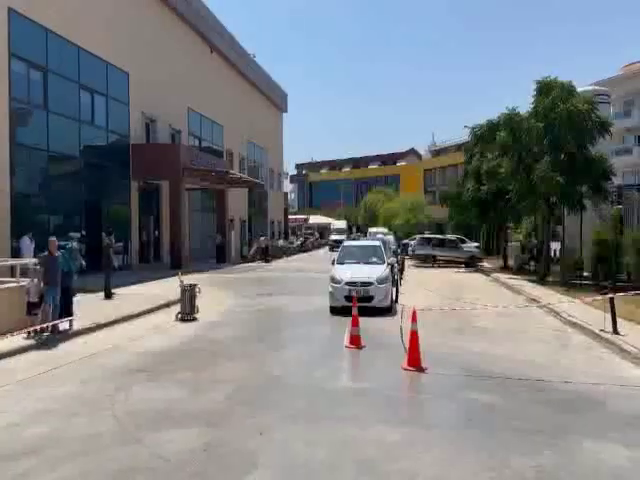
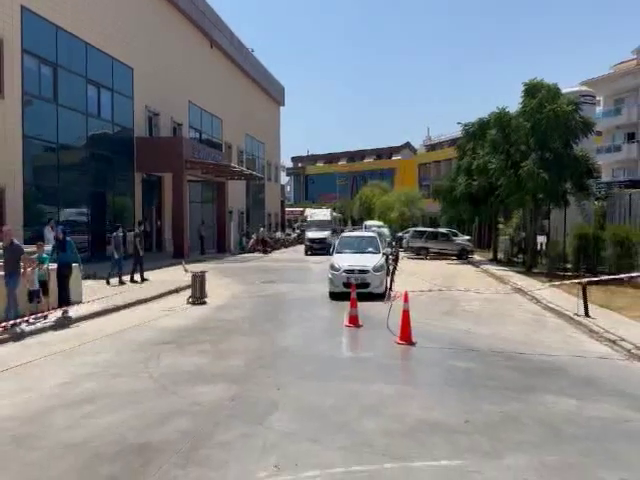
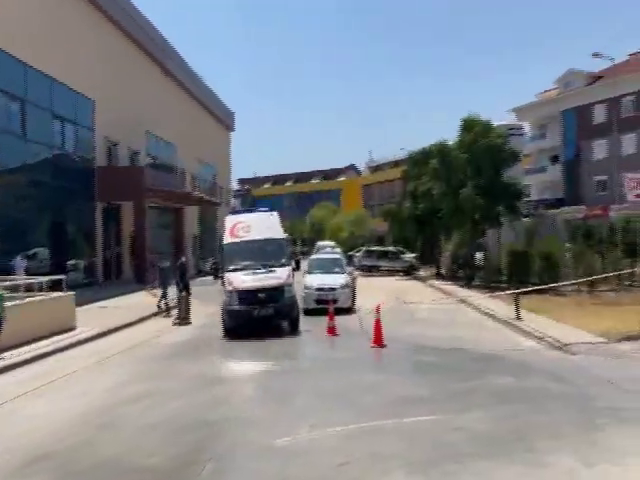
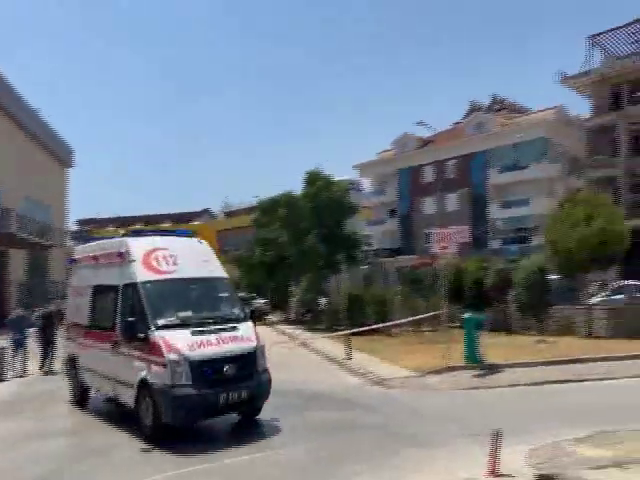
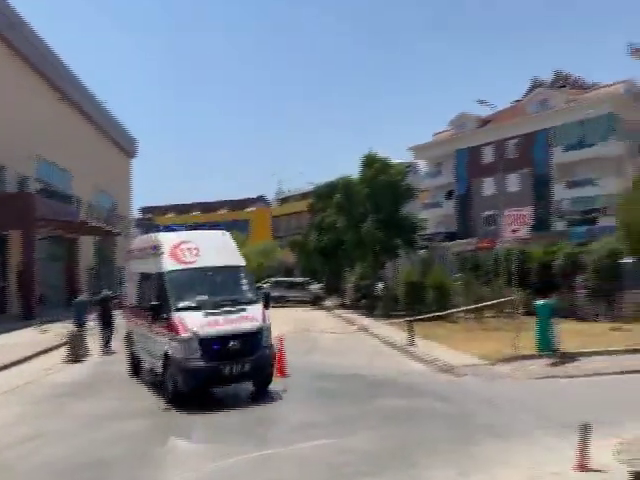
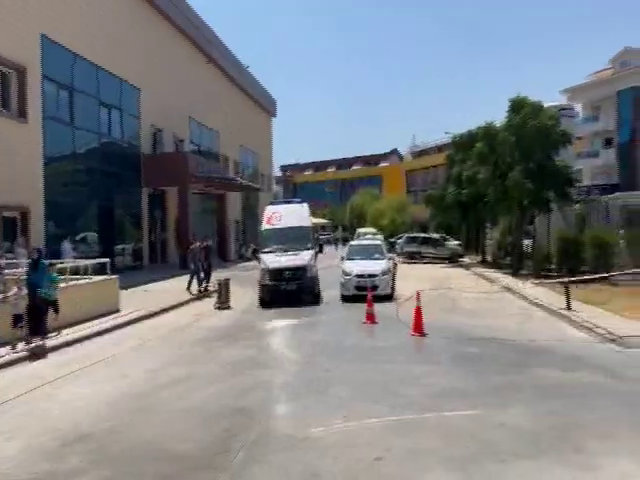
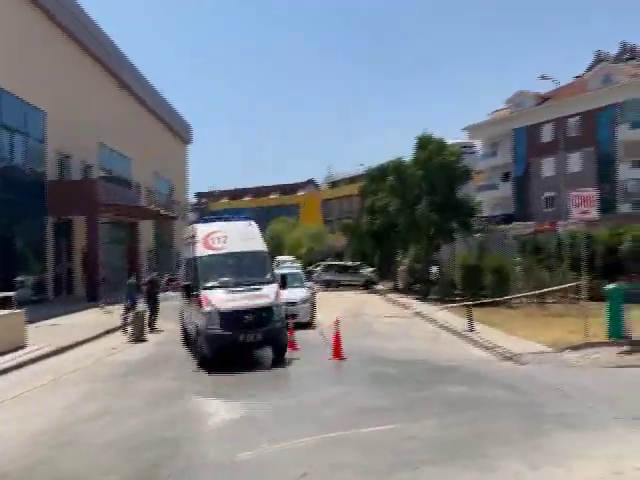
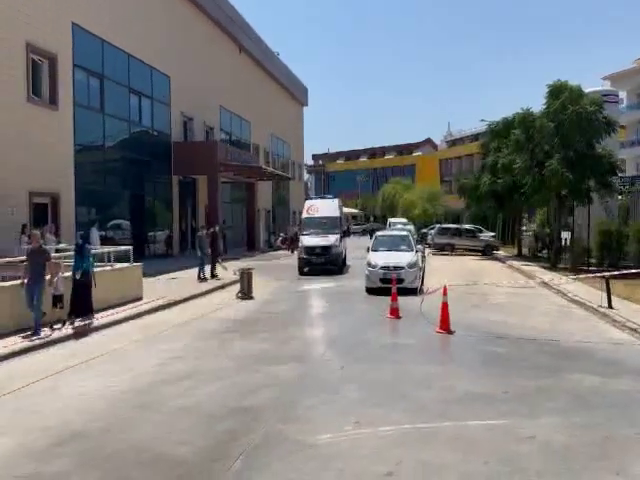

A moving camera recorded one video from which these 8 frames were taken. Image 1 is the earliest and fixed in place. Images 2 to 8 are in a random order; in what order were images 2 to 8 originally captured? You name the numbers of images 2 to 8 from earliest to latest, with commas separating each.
2, 8, 6, 3, 7, 5, 4
